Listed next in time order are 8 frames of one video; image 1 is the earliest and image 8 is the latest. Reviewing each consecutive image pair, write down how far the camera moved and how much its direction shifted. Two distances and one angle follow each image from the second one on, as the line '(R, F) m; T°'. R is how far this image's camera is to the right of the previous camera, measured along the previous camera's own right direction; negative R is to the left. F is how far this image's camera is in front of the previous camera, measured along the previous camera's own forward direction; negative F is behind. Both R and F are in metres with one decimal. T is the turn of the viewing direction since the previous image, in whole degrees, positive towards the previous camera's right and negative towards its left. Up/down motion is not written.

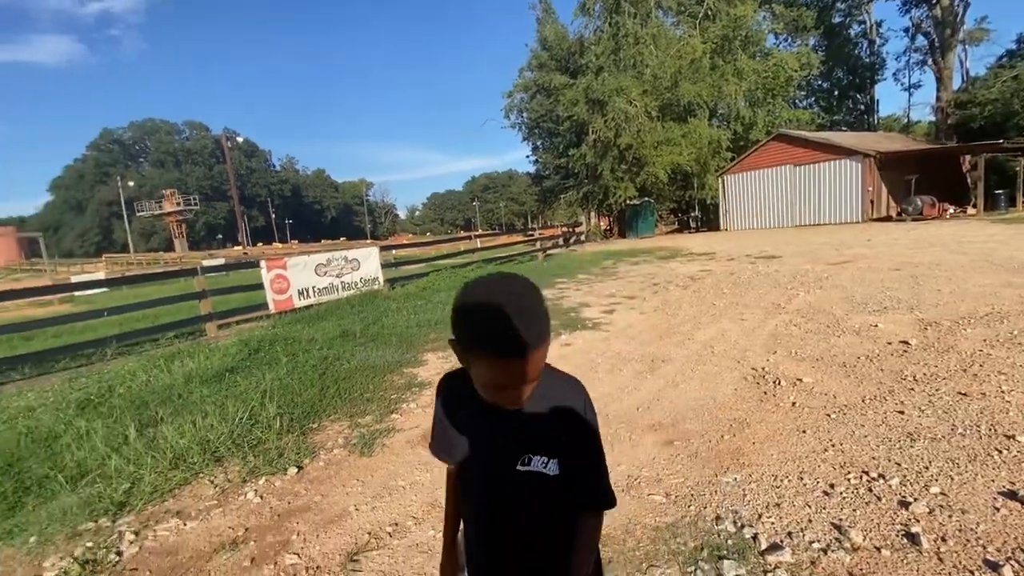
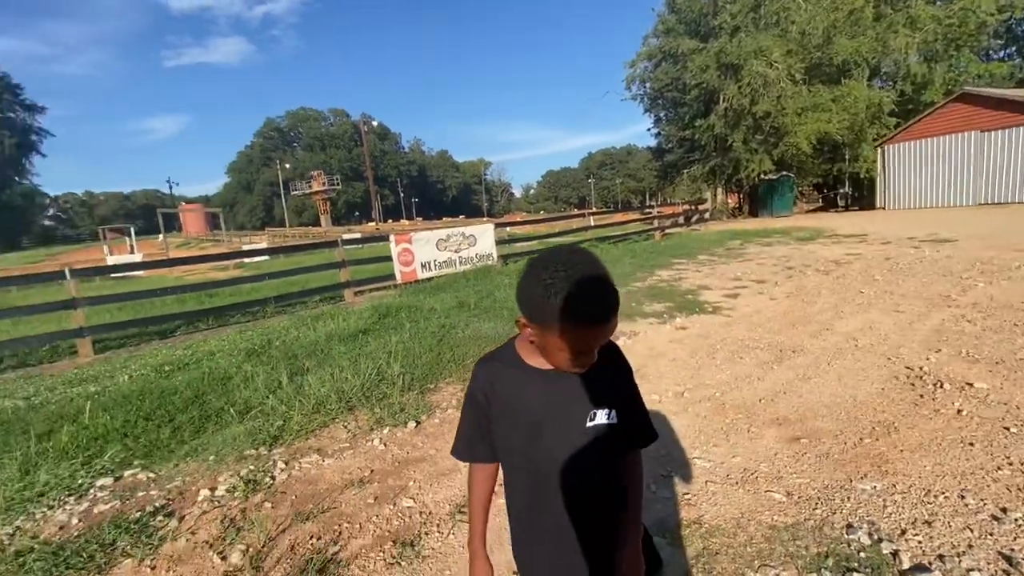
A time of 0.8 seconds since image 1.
(0.0, 0.0) m; -13°
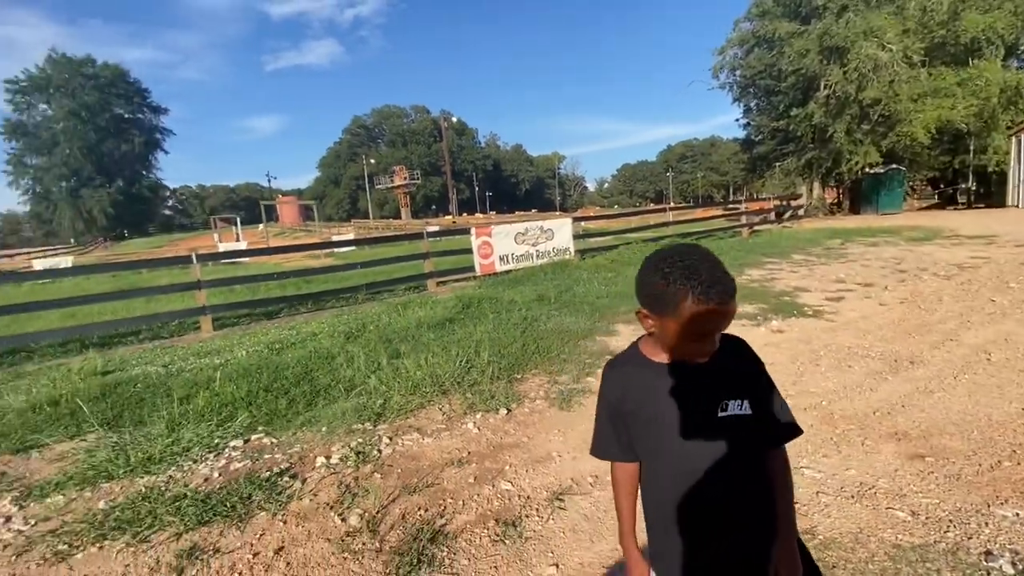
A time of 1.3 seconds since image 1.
(-0.2, -0.1) m; -8°
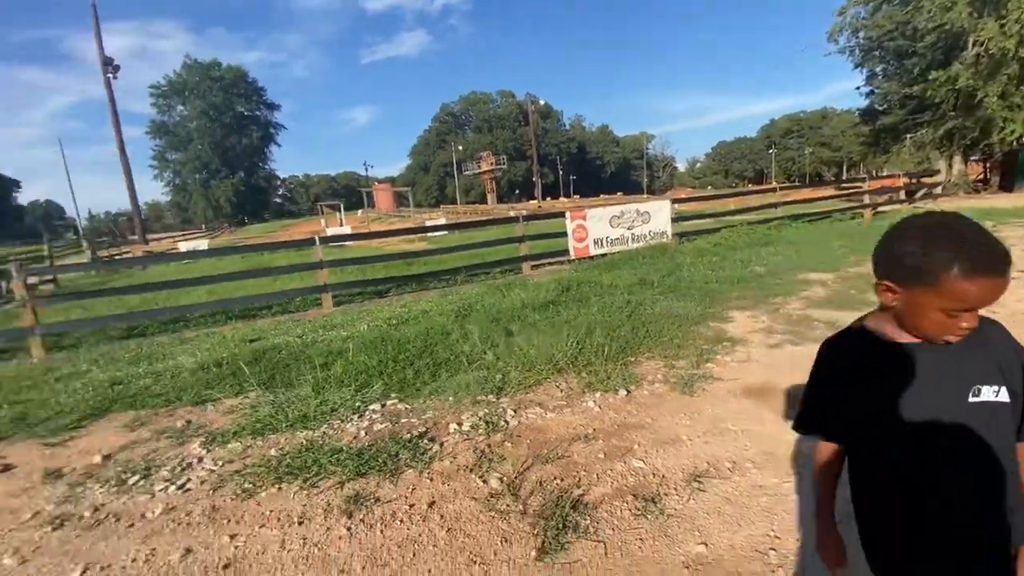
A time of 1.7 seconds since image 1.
(-0.3, -0.1) m; -10°
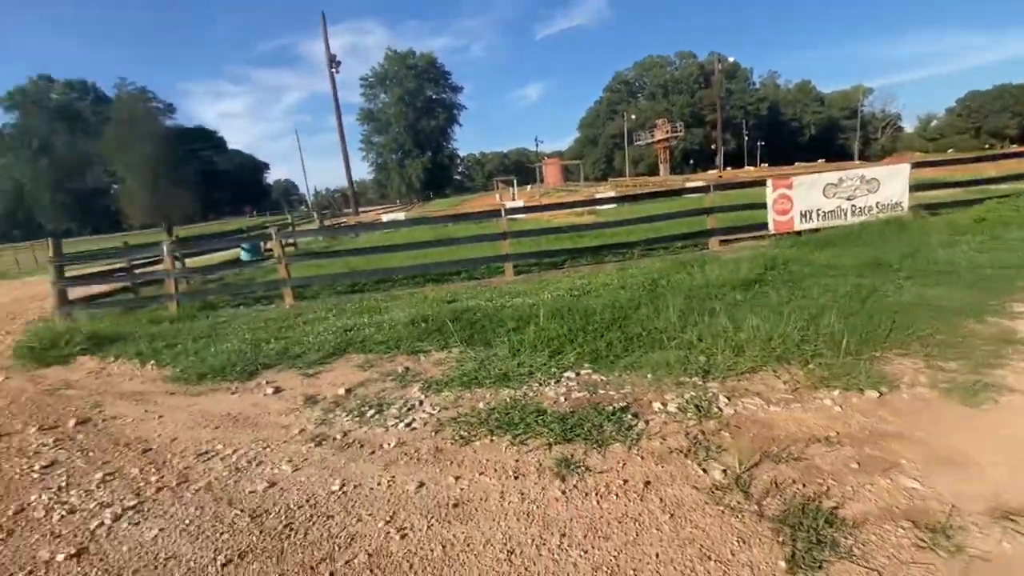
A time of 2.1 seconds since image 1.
(-0.3, +0.1) m; -19°
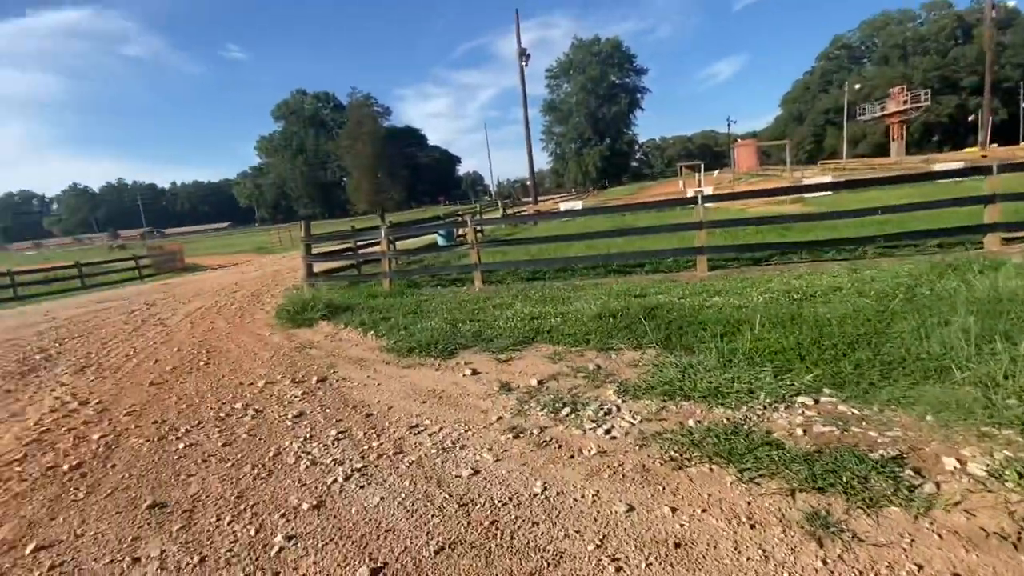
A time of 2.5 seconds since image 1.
(-0.3, +0.2) m; -20°
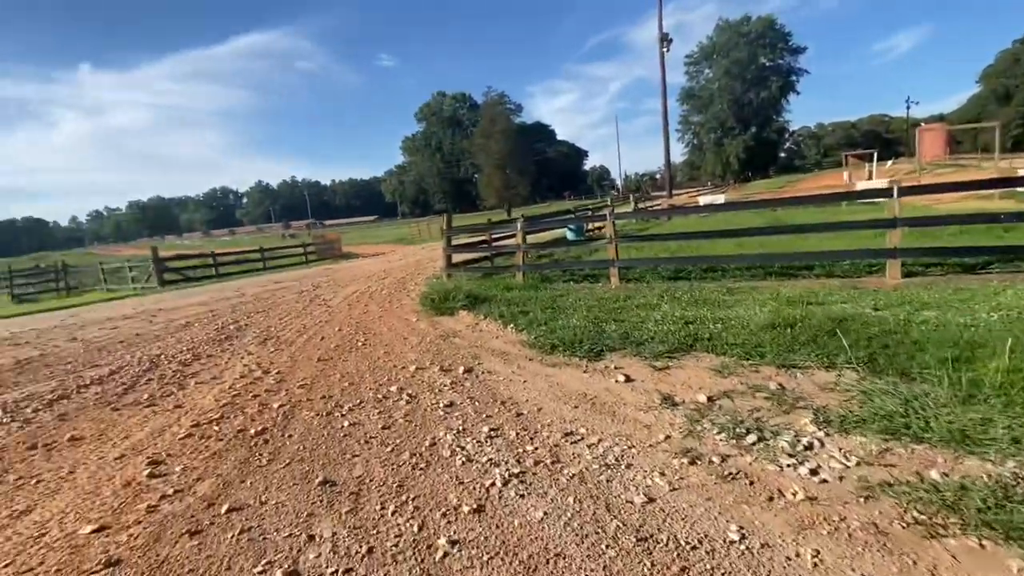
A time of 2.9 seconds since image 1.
(-0.3, +0.3) m; -14°
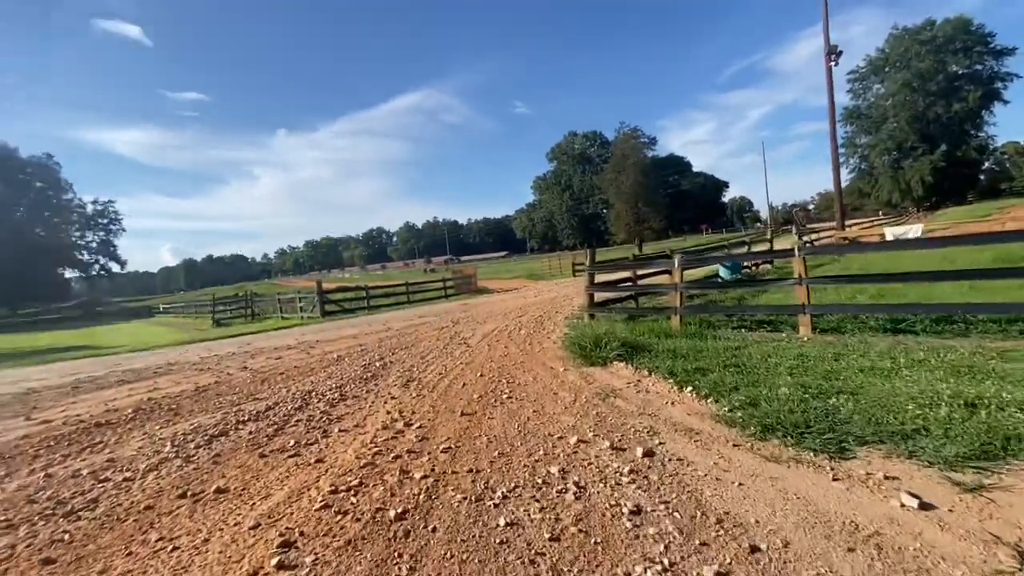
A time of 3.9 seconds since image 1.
(-0.5, +0.9) m; -15°
